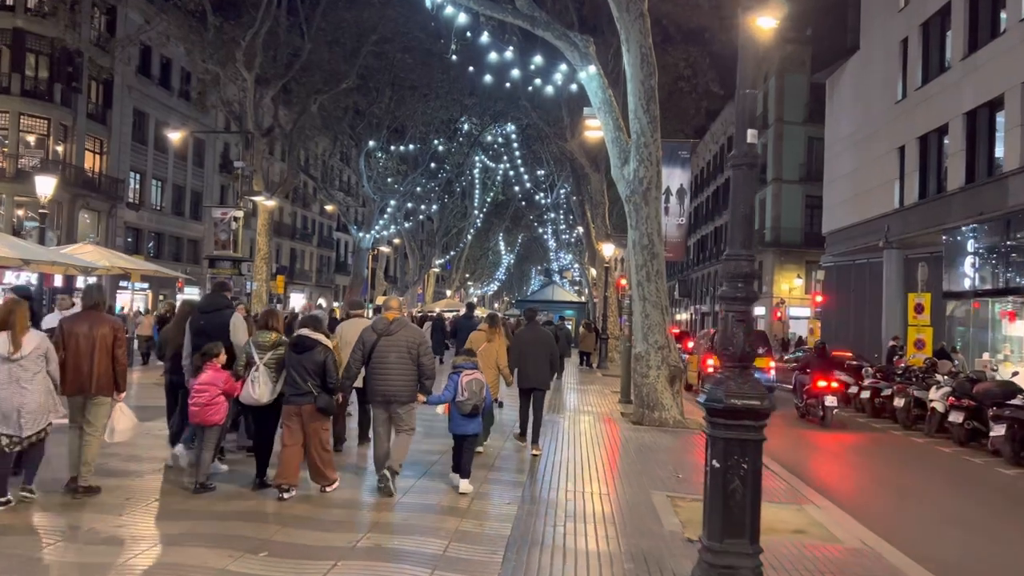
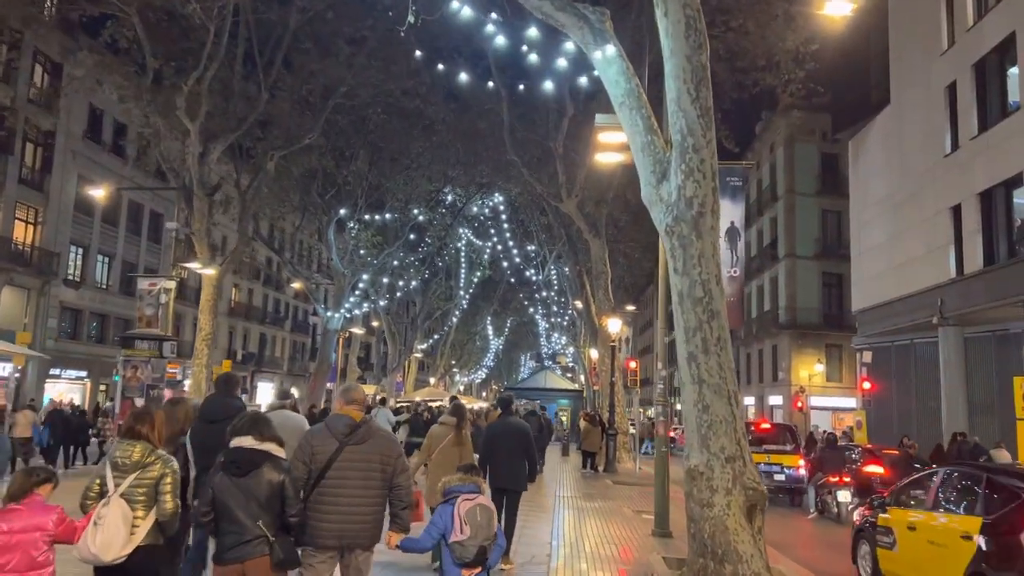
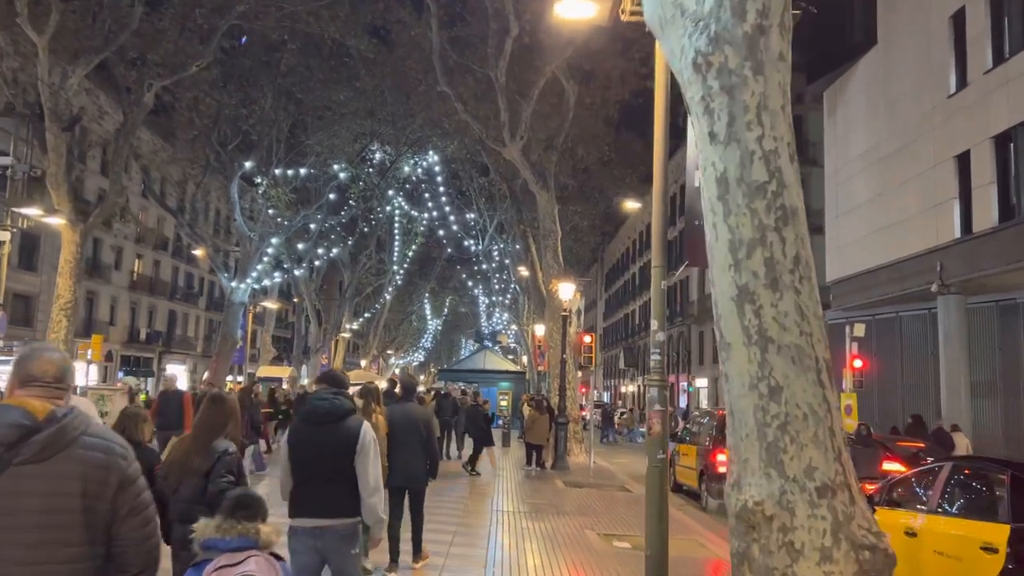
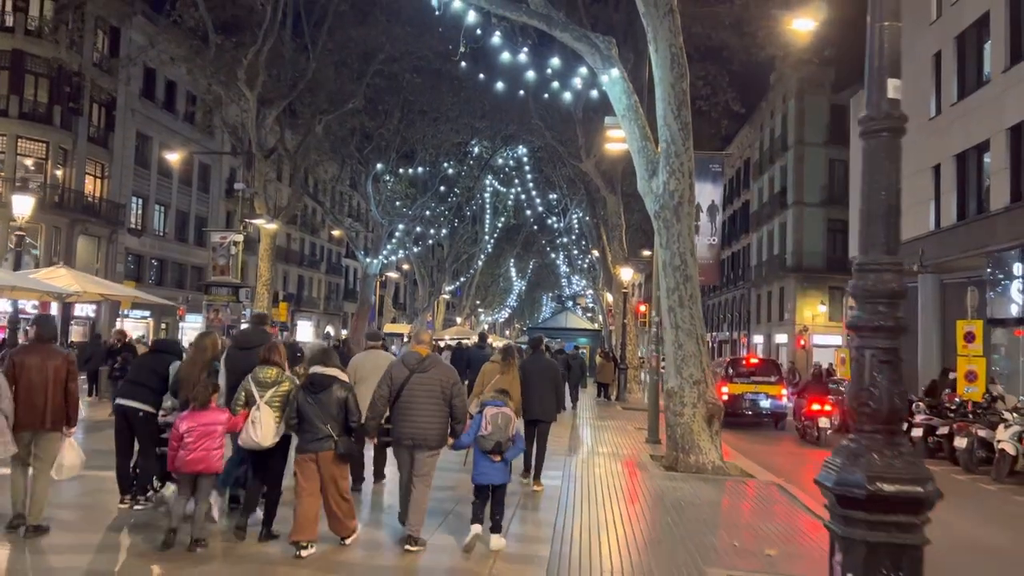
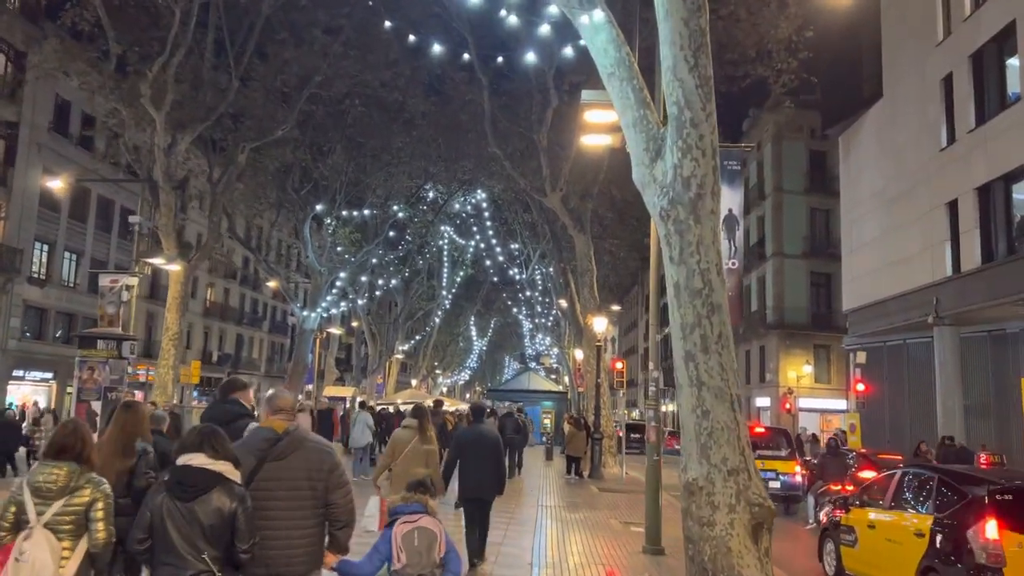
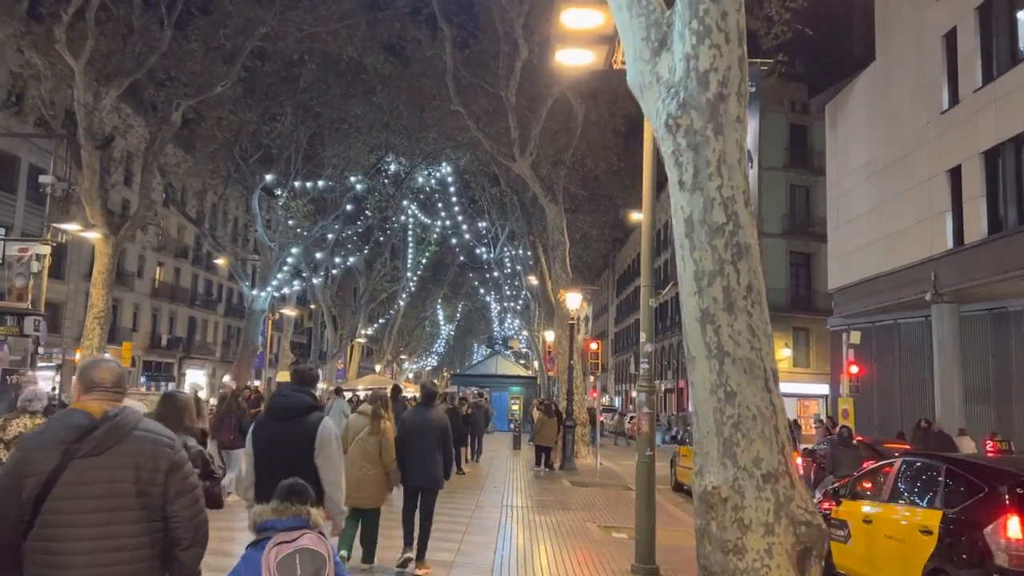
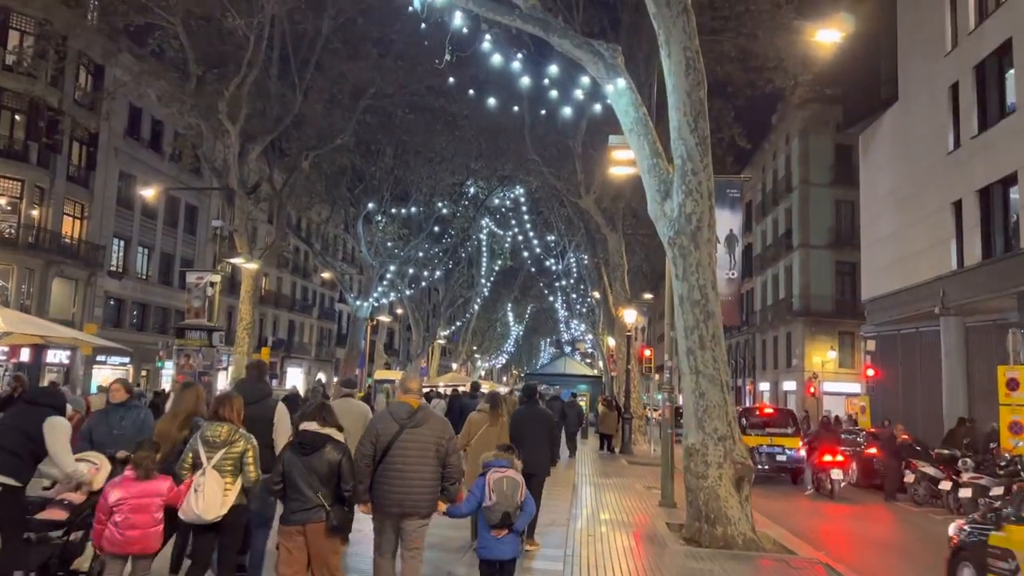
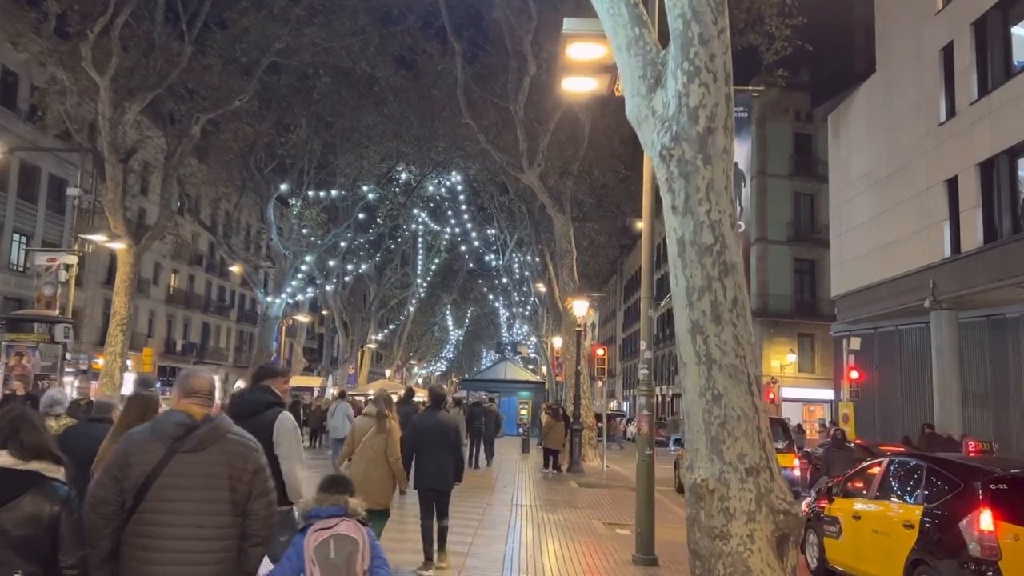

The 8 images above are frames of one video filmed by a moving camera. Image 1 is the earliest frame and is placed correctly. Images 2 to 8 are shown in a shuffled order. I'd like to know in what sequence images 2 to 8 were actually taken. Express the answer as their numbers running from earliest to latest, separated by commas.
4, 7, 2, 5, 8, 6, 3
